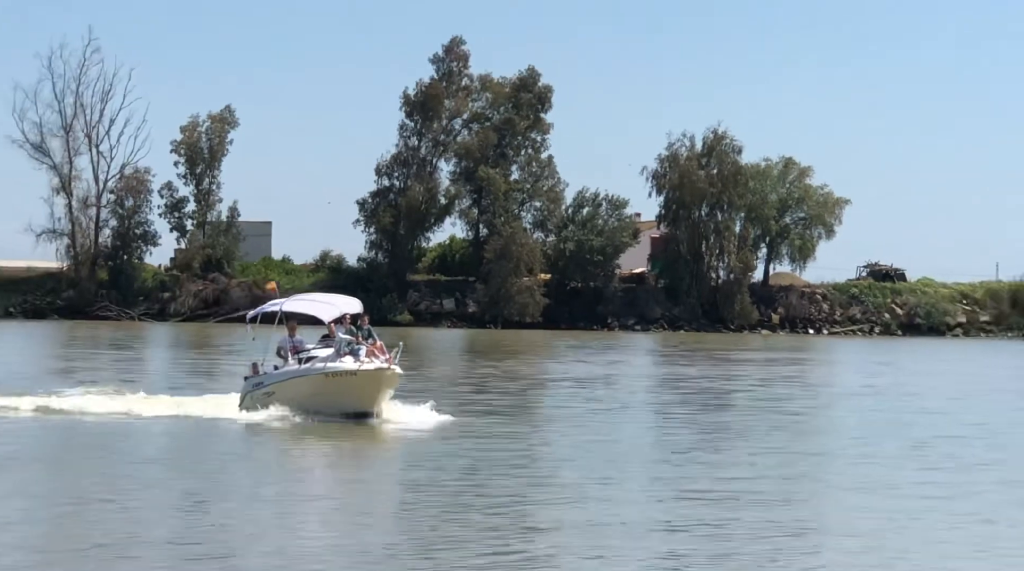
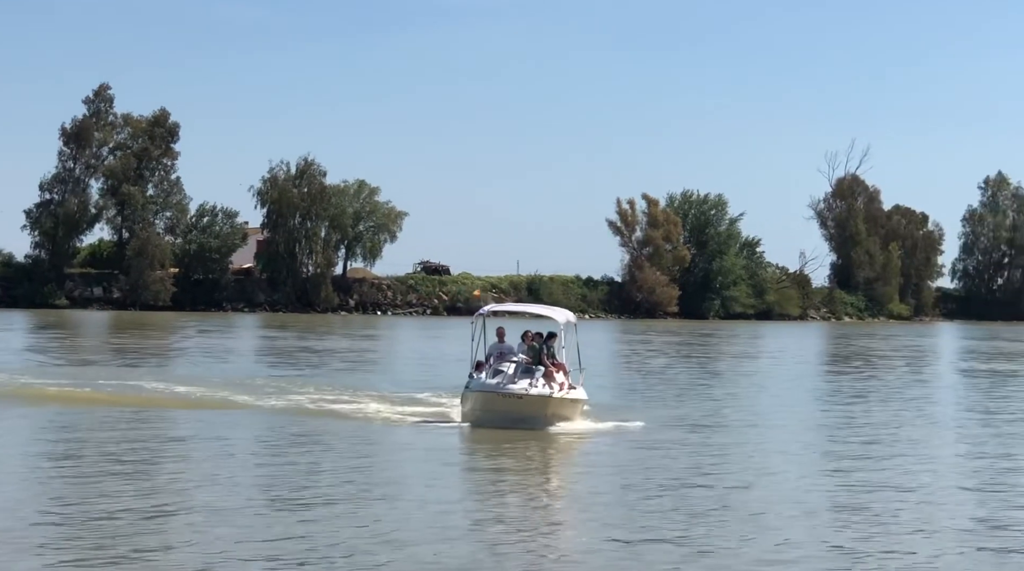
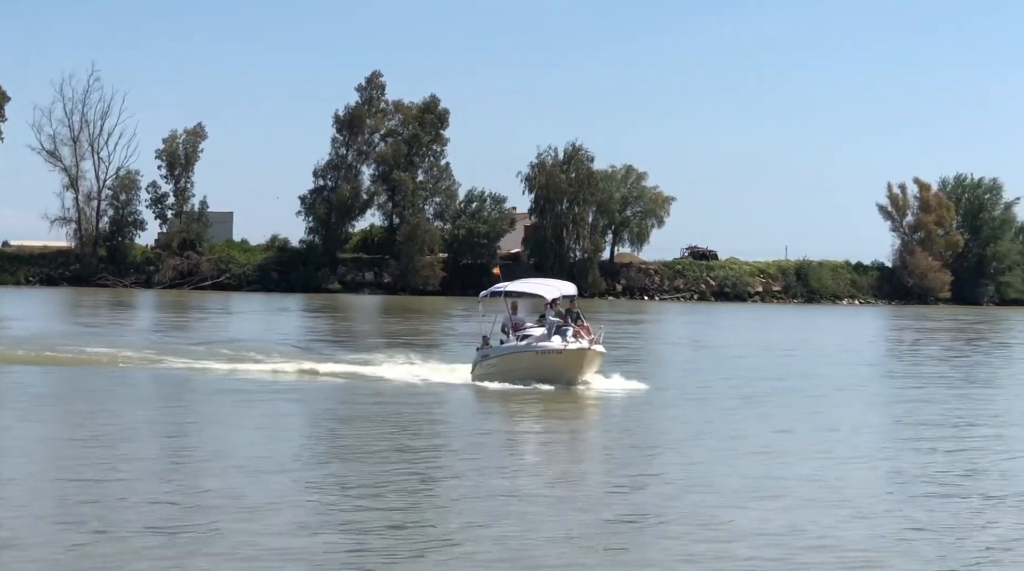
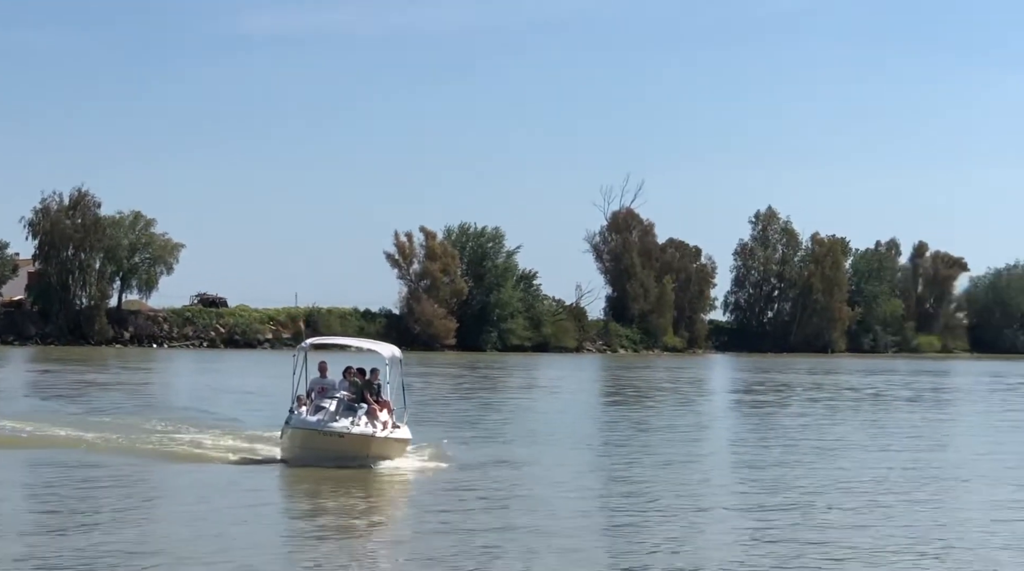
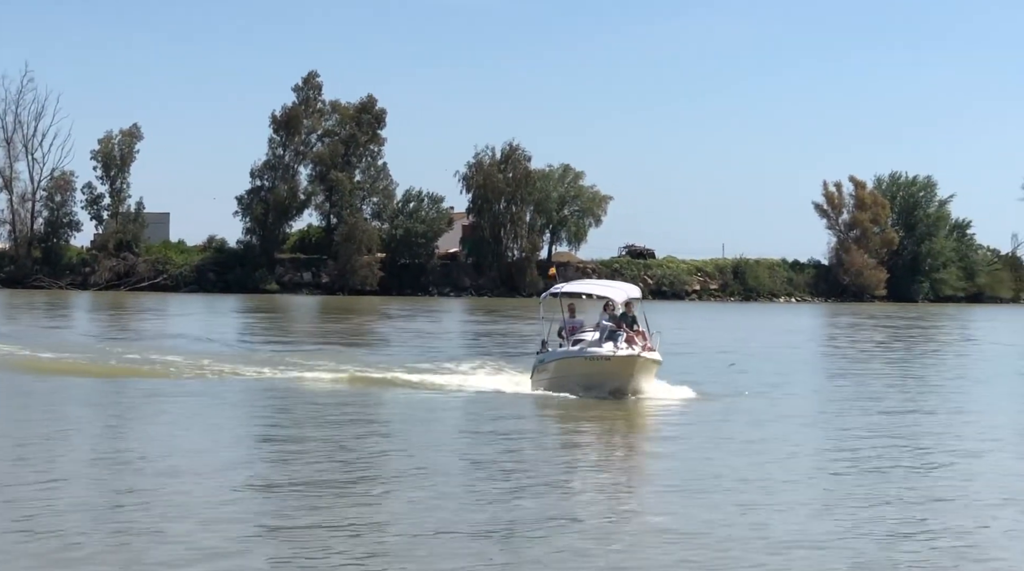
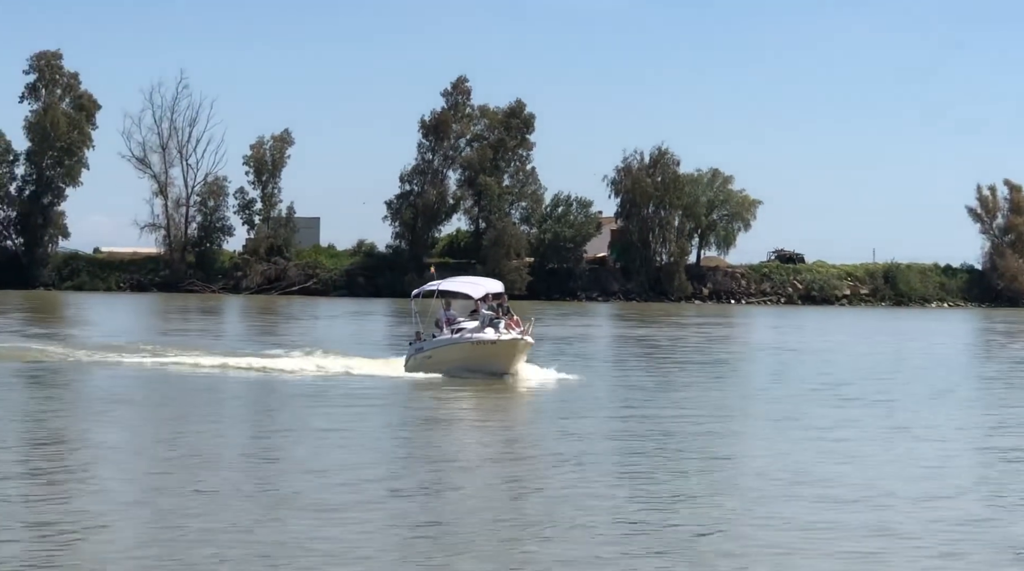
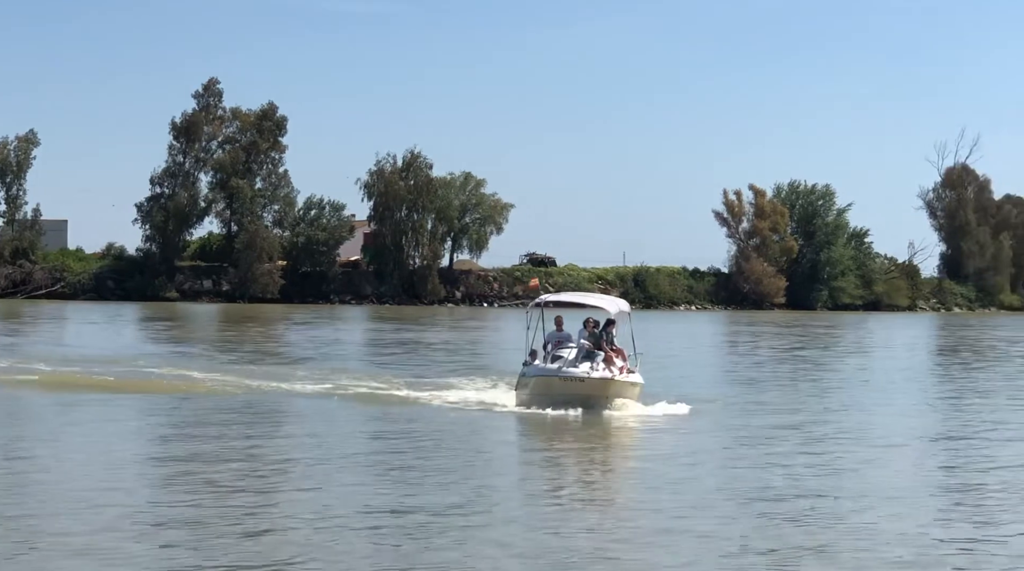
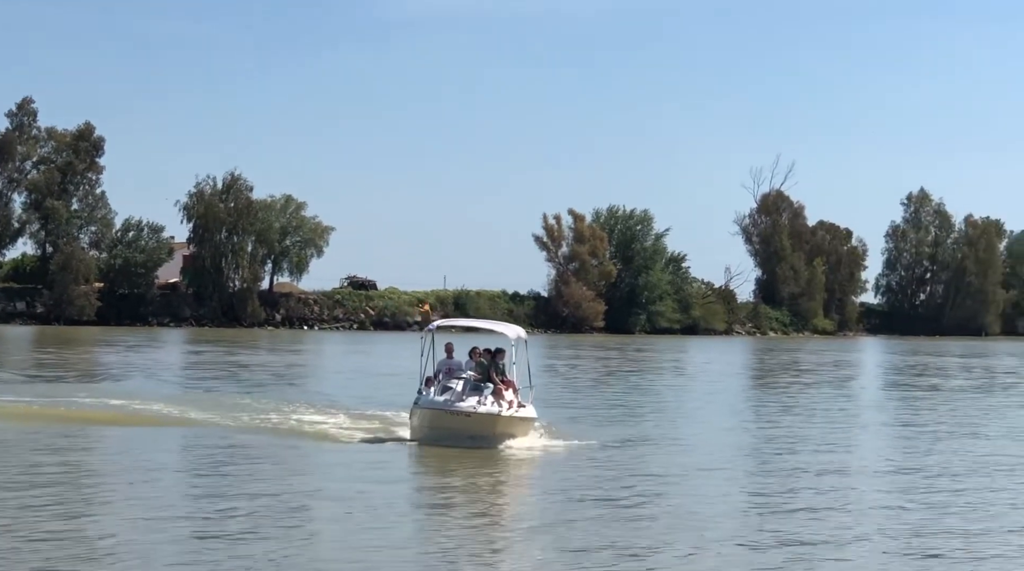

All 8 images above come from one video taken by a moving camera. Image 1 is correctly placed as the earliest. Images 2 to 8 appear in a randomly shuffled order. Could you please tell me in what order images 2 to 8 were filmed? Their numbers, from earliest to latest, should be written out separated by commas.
6, 3, 5, 7, 2, 8, 4
